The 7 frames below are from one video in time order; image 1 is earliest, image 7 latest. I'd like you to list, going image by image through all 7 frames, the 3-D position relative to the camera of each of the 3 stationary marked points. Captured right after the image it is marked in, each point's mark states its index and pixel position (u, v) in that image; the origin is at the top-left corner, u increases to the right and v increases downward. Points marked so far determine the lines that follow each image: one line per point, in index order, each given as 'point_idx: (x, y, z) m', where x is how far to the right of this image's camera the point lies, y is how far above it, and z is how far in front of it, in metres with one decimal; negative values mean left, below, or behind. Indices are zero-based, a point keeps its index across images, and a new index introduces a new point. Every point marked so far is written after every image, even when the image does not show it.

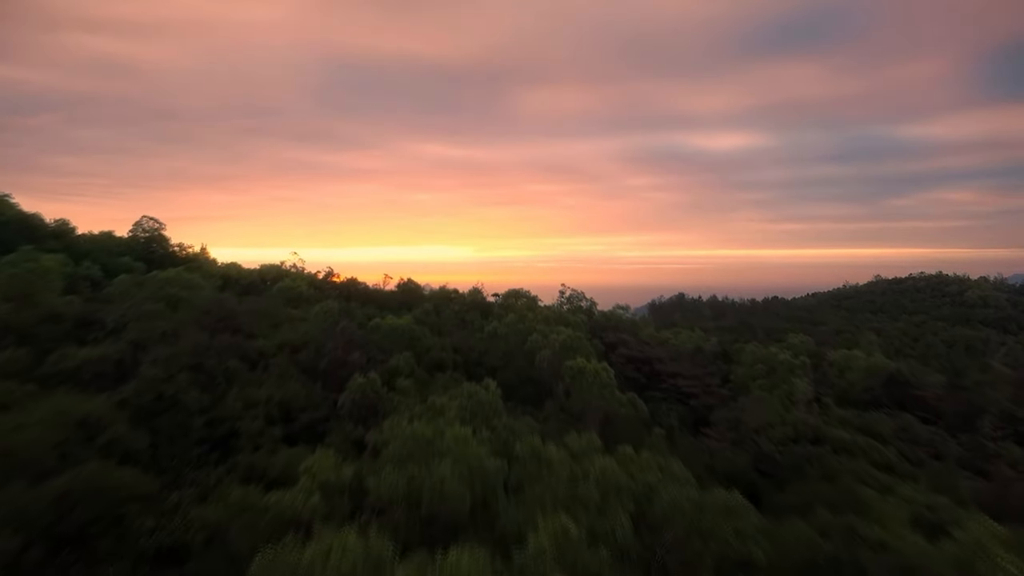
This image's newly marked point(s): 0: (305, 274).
0: (-7.9, +0.5, +17.7) m
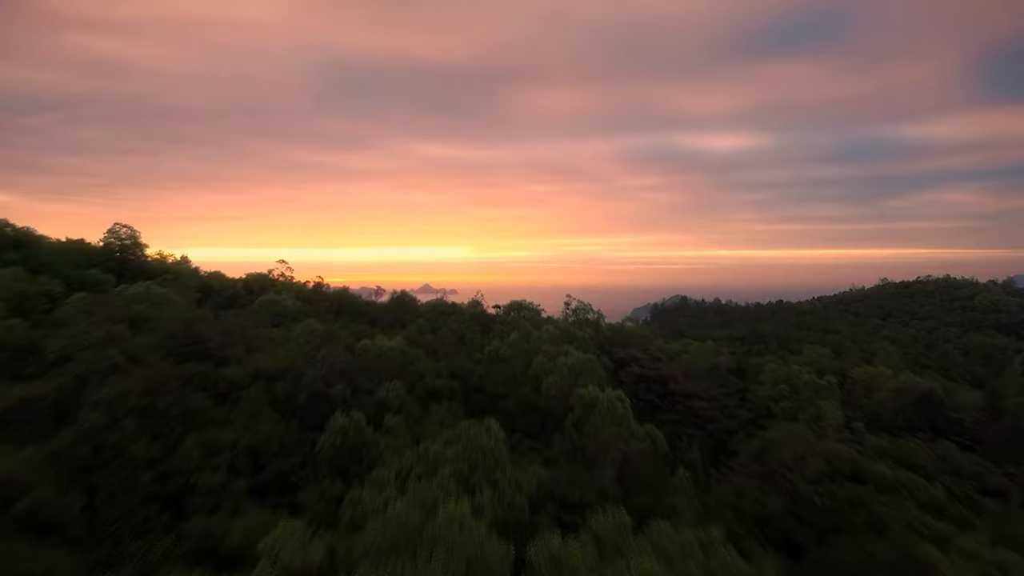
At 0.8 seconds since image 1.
0: (-7.8, +0.1, +16.6) m
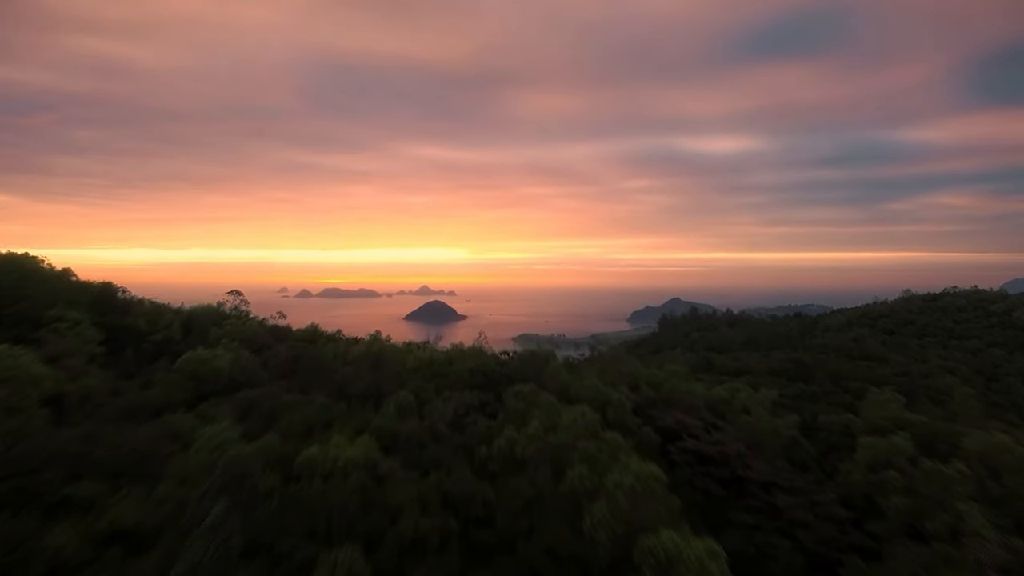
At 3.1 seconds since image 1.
0: (-7.5, -1.0, +13.1) m
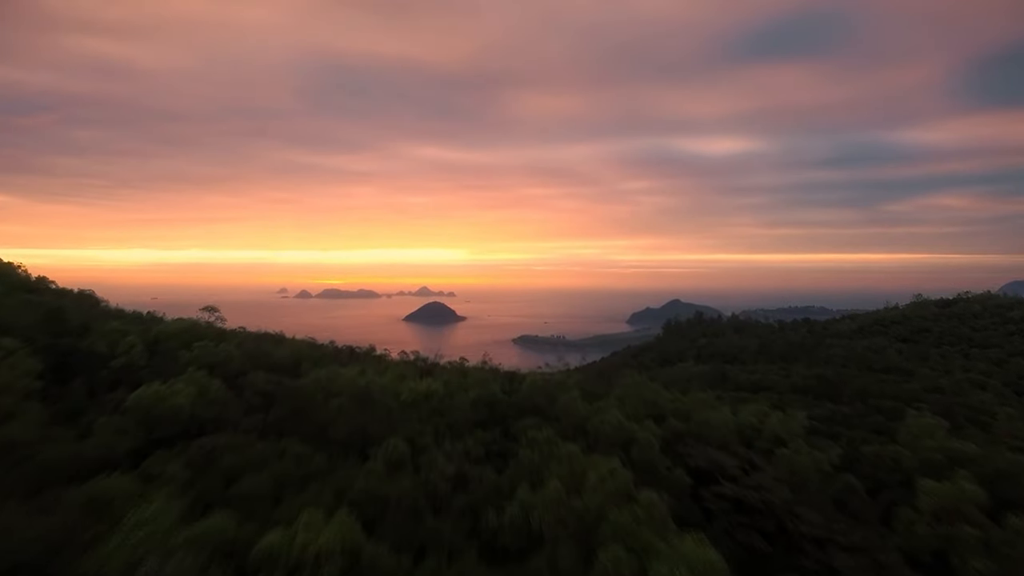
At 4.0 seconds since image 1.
0: (-7.3, -1.4, +11.7) m
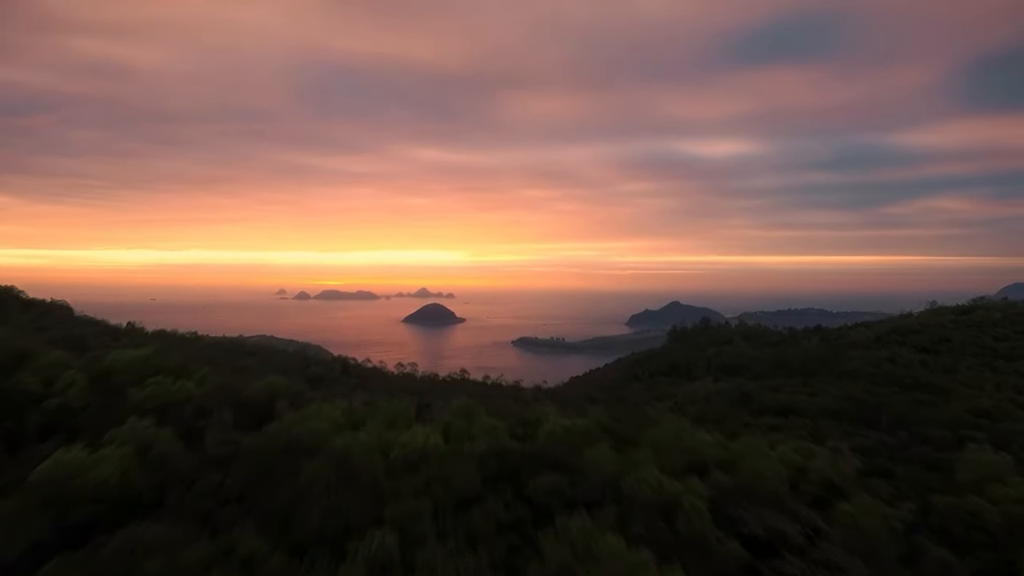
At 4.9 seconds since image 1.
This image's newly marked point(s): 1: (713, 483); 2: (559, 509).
0: (-7.0, -1.9, +10.0) m
1: (+3.8, -3.7, +8.7) m
2: (+0.8, -2.9, +7.0) m
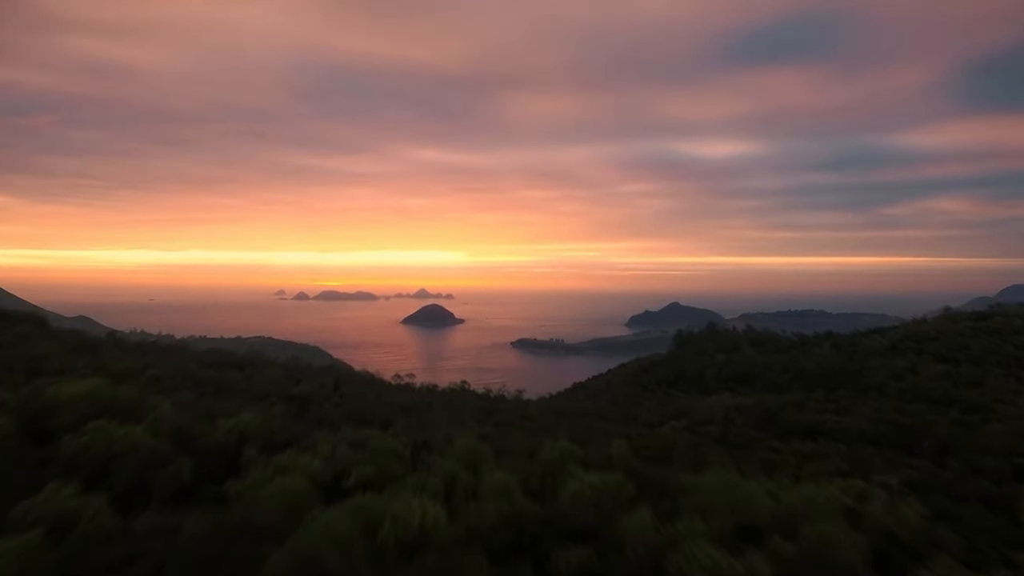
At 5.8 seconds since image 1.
0: (-6.8, -2.3, +8.4) m
1: (+4.1, -4.1, +7.2) m
2: (+1.0, -3.4, +5.4) m
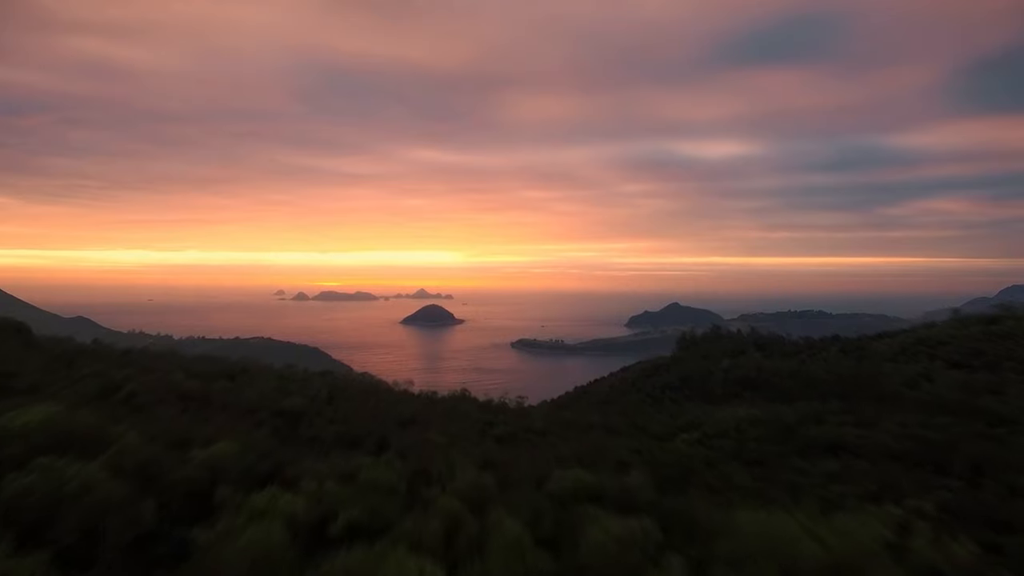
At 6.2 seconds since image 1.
0: (-6.6, -2.6, +7.4) m
1: (+4.2, -4.4, +6.2) m
2: (+1.2, -3.6, +4.4) m
